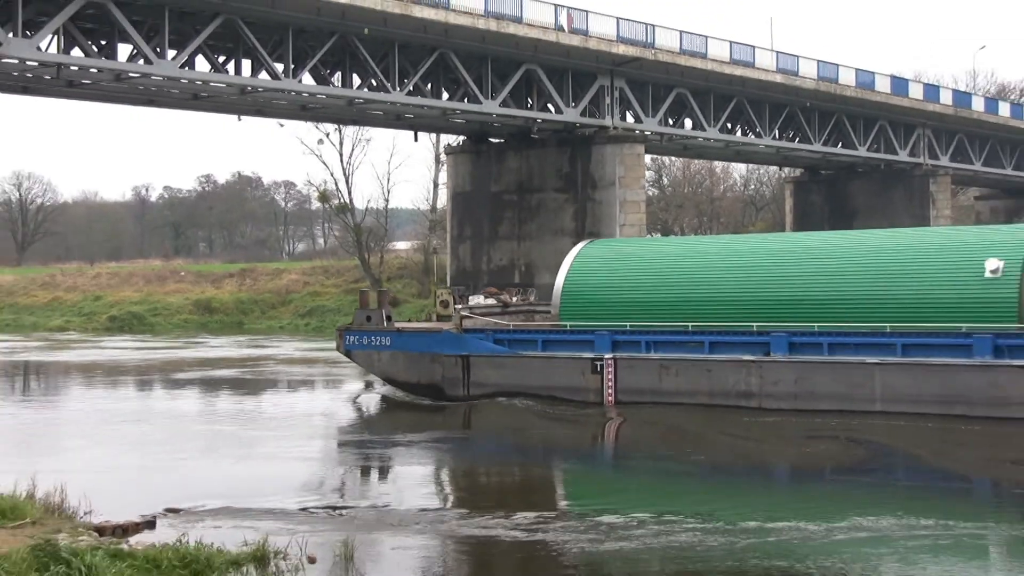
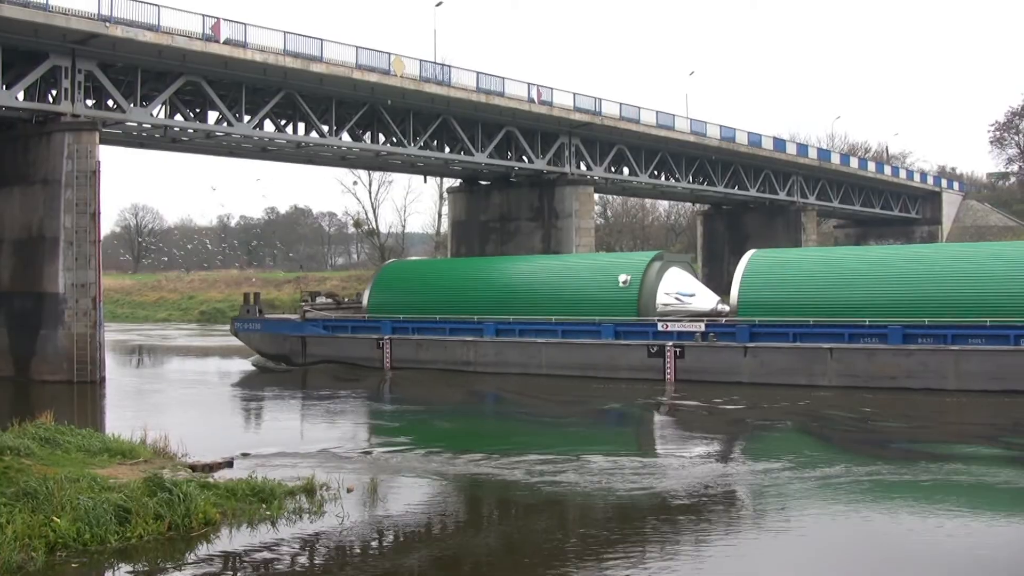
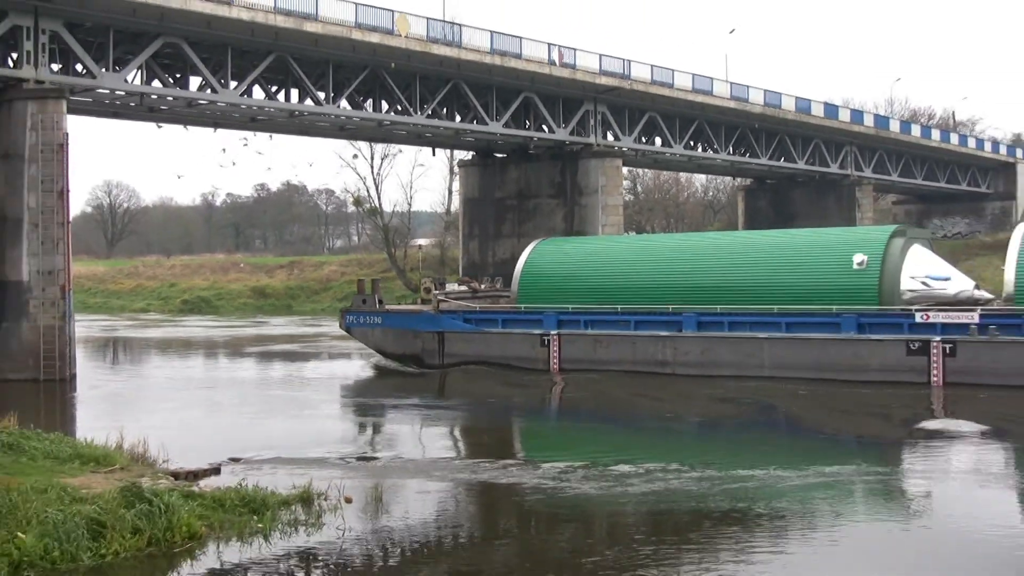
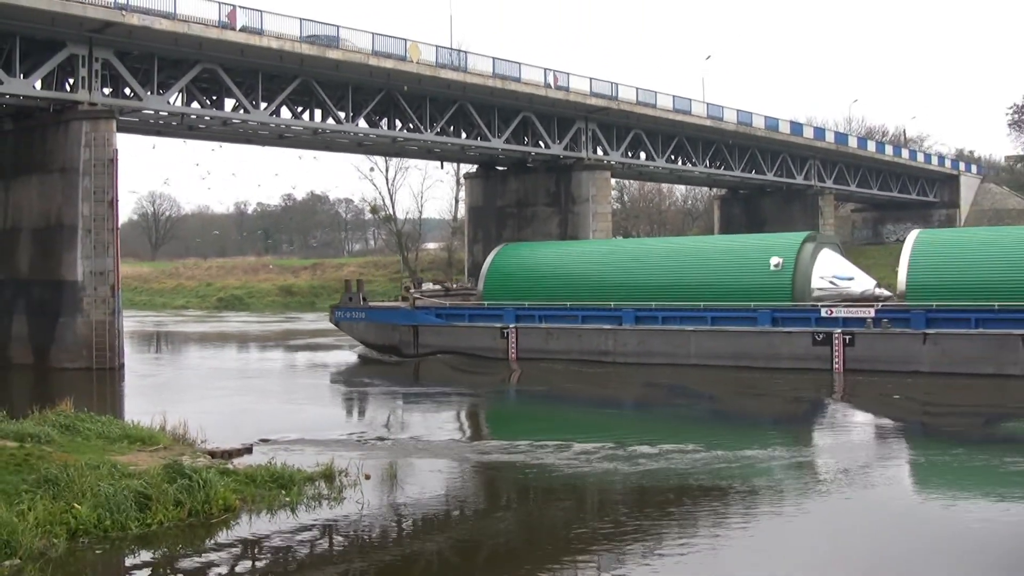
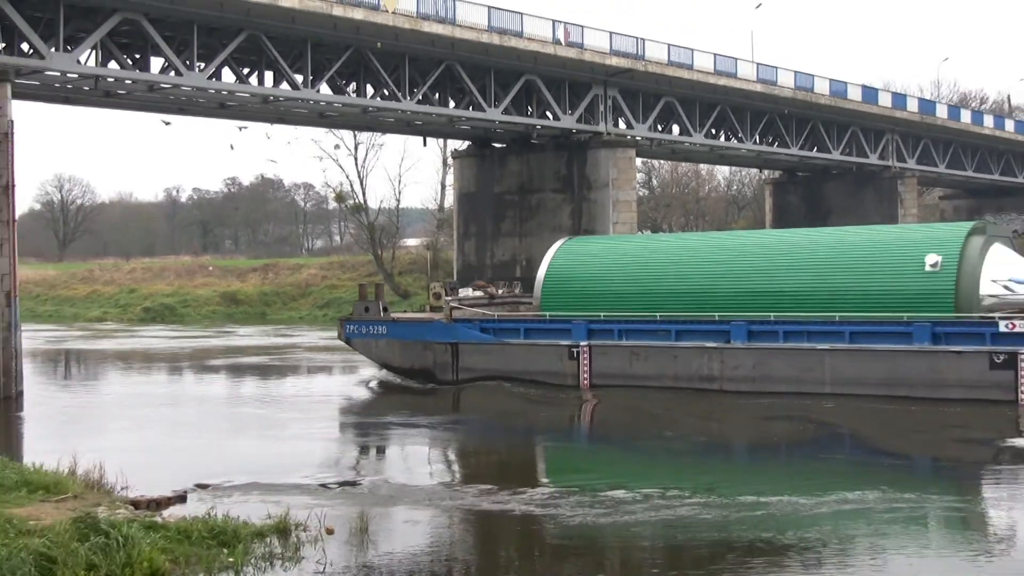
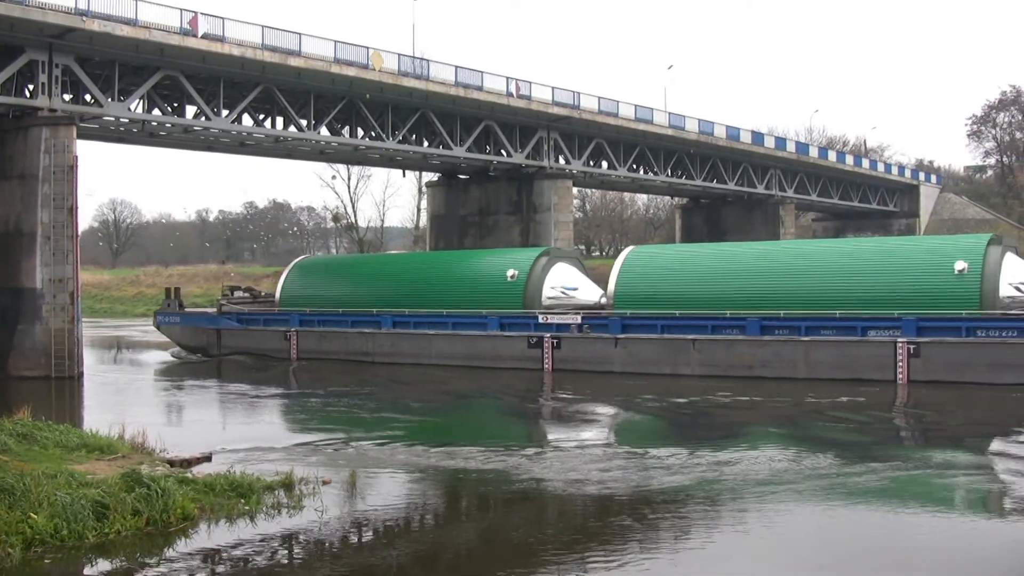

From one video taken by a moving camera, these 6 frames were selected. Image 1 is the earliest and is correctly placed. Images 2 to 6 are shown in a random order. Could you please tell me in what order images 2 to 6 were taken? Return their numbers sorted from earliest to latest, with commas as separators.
5, 3, 4, 2, 6
